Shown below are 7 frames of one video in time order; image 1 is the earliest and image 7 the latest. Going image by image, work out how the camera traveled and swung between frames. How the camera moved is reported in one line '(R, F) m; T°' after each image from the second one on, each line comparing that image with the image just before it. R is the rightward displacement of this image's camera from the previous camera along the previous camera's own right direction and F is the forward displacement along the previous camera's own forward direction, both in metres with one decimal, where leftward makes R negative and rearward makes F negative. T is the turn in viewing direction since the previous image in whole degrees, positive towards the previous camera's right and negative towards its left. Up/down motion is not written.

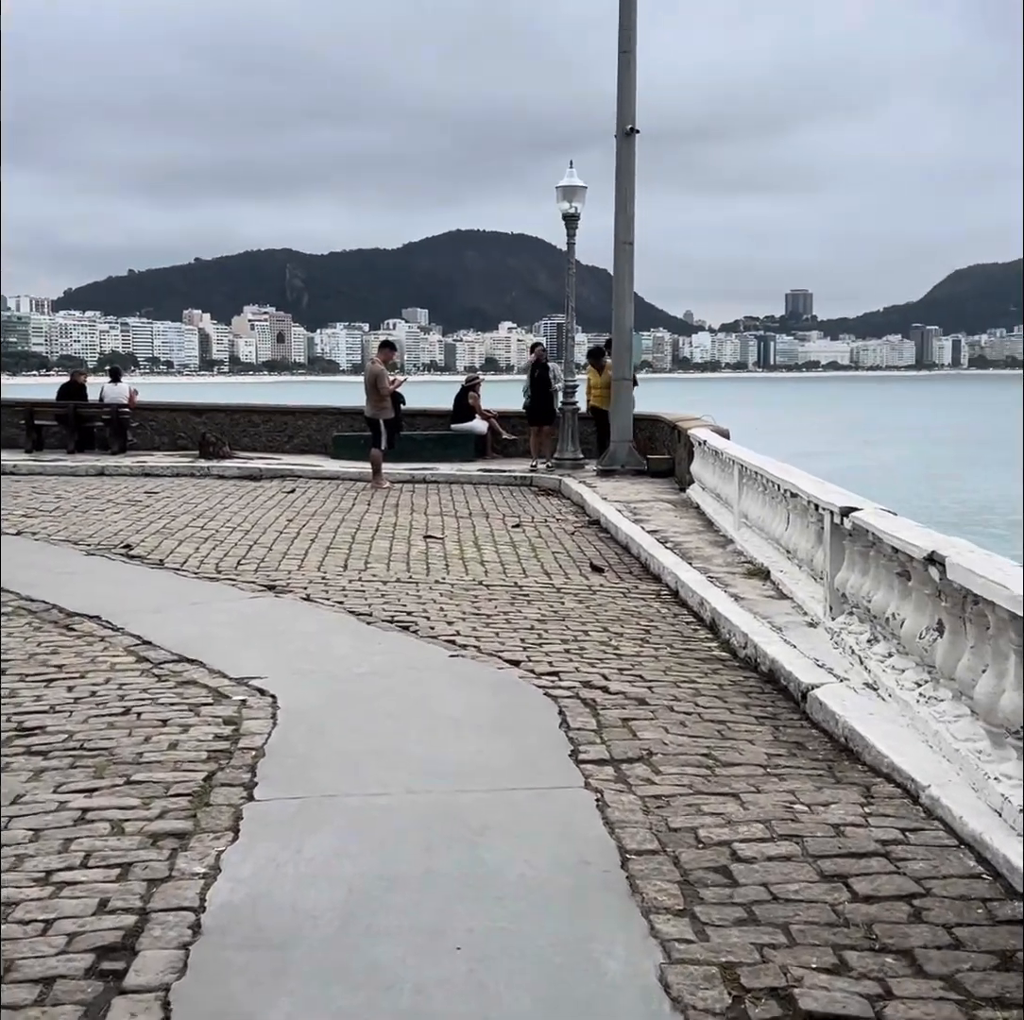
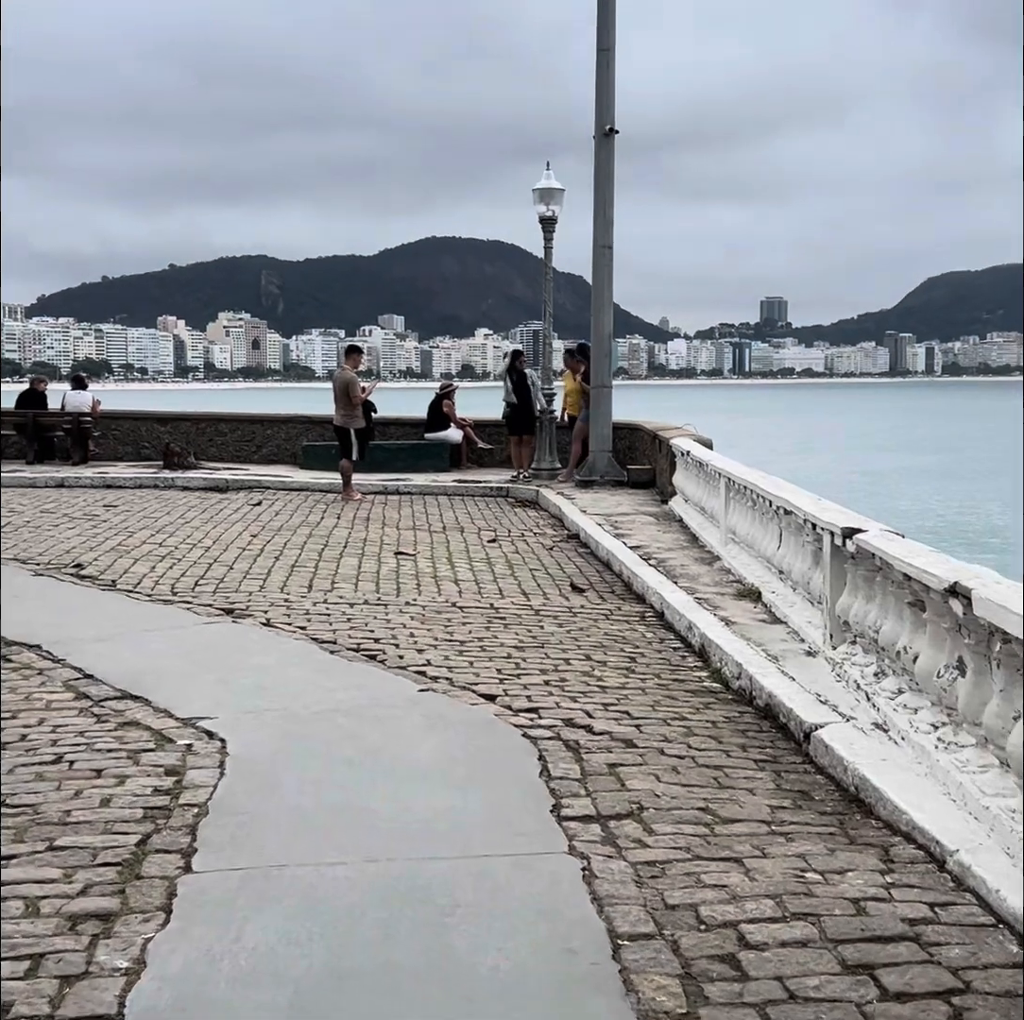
(0.0, +0.6) m; +1°
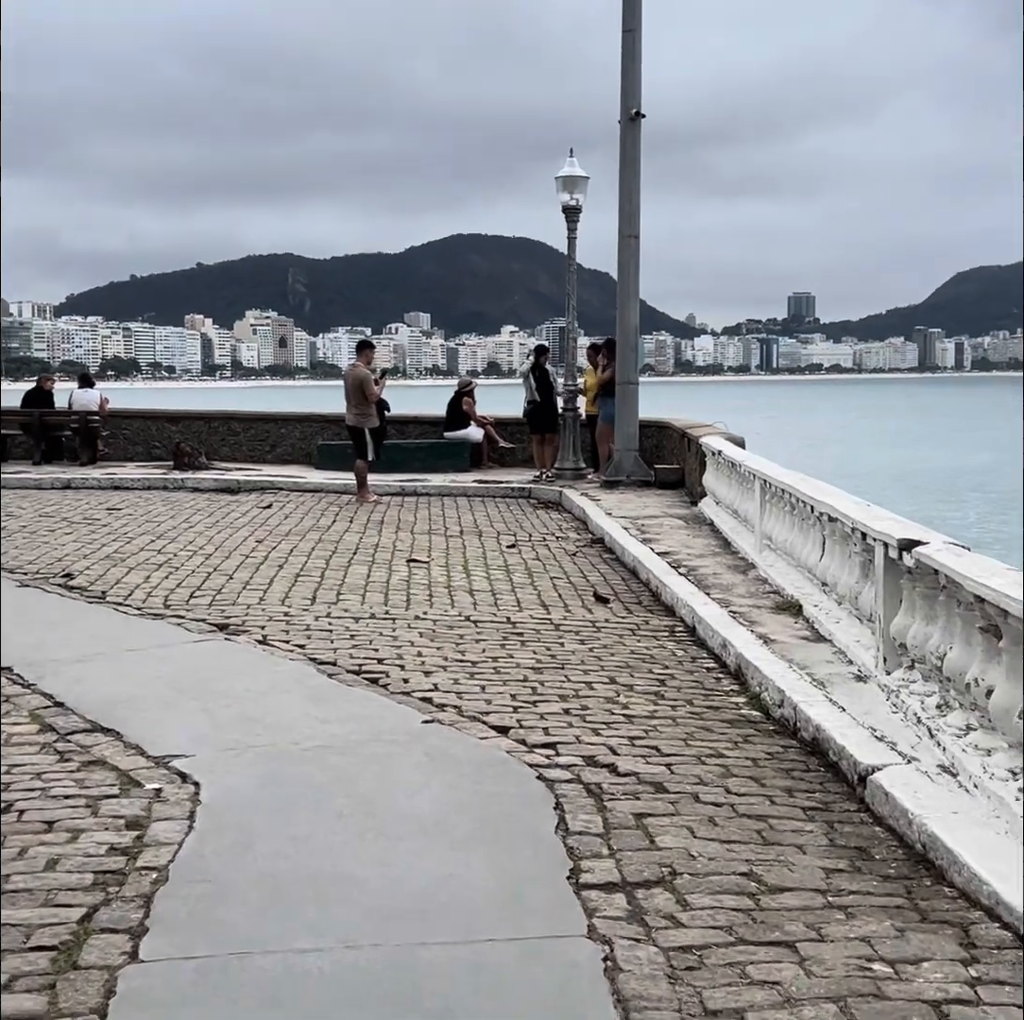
(+0.1, +0.7) m; -1°
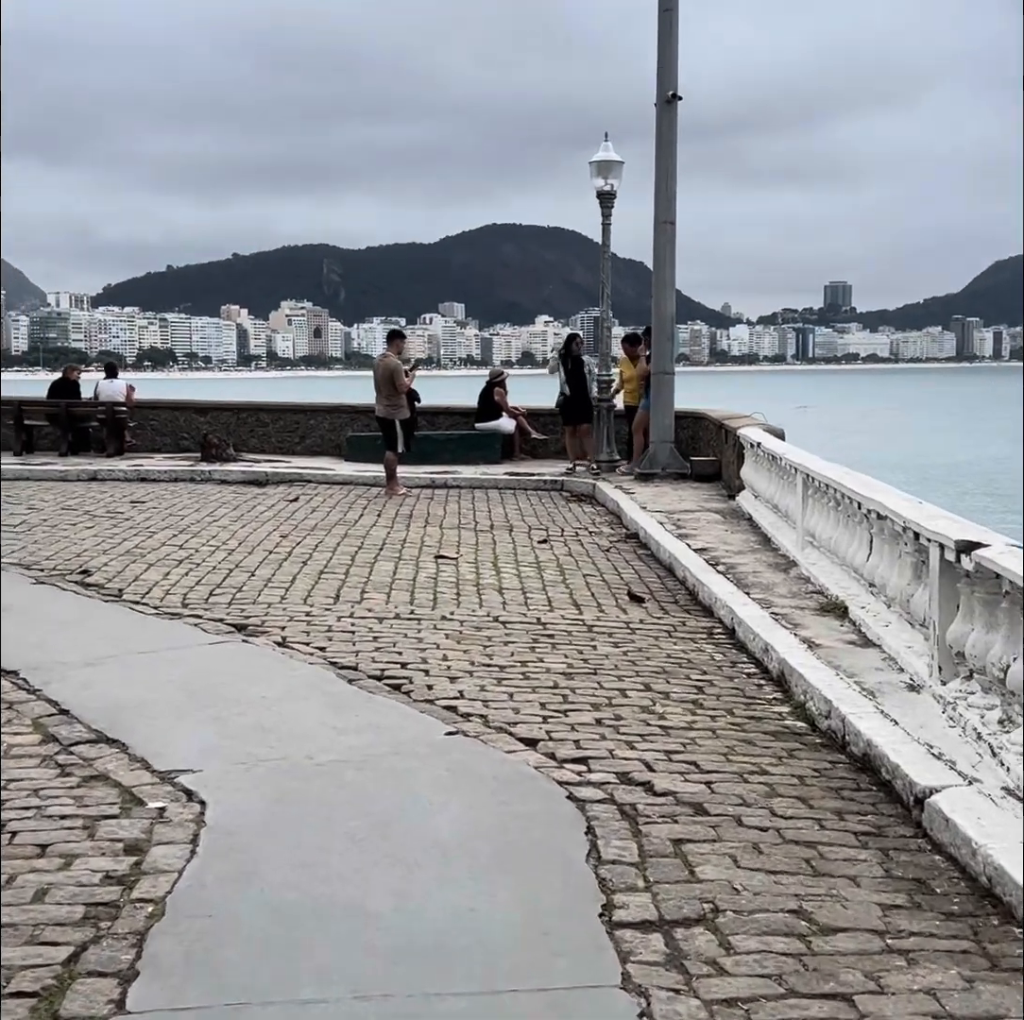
(0.0, +0.4) m; -2°
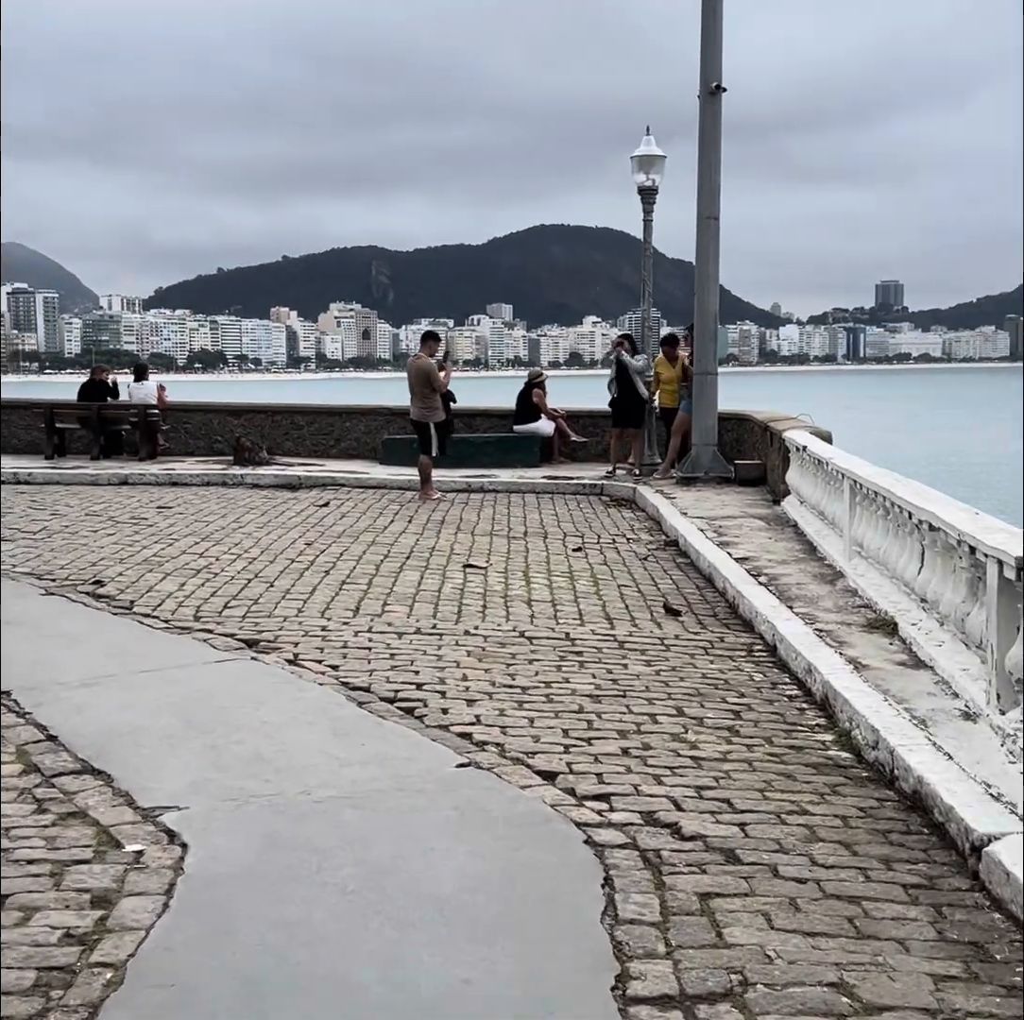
(+0.1, +0.4) m; -2°
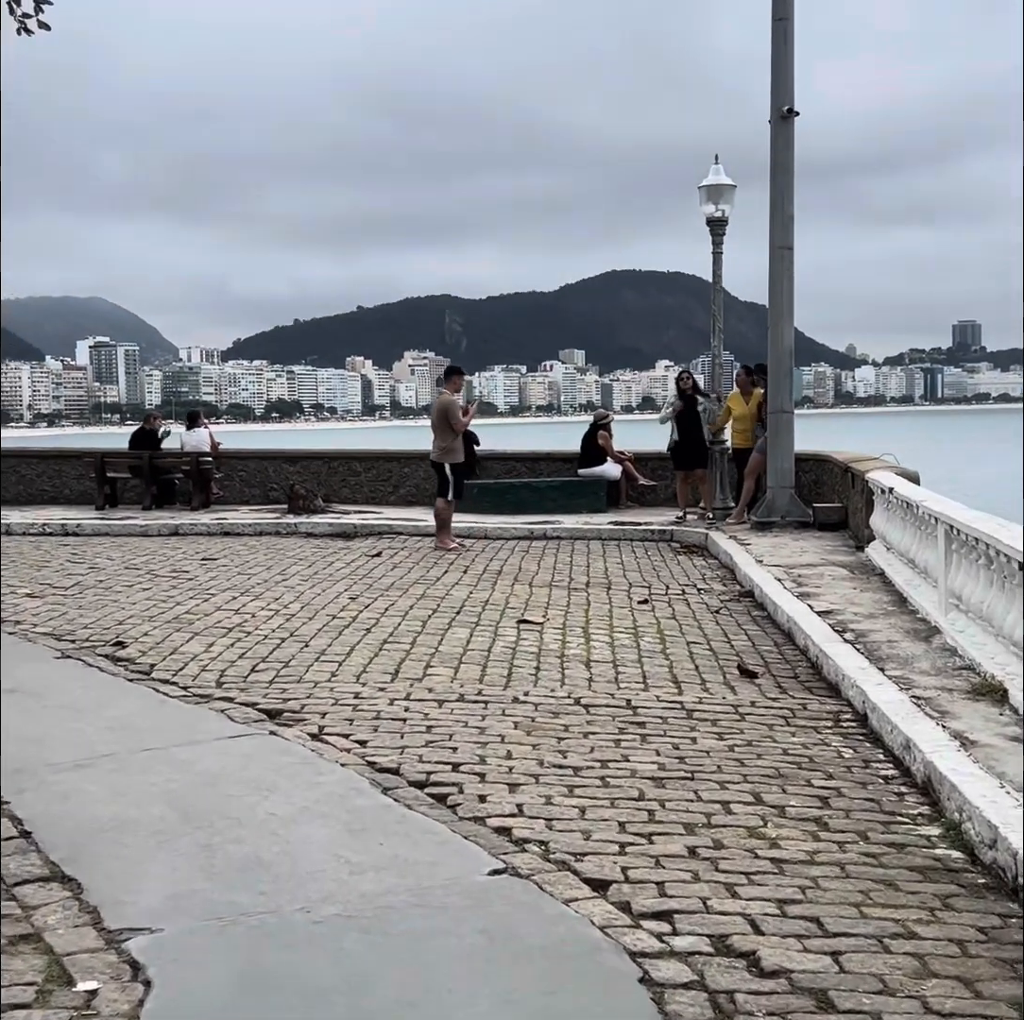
(+0.1, +0.8) m; -3°
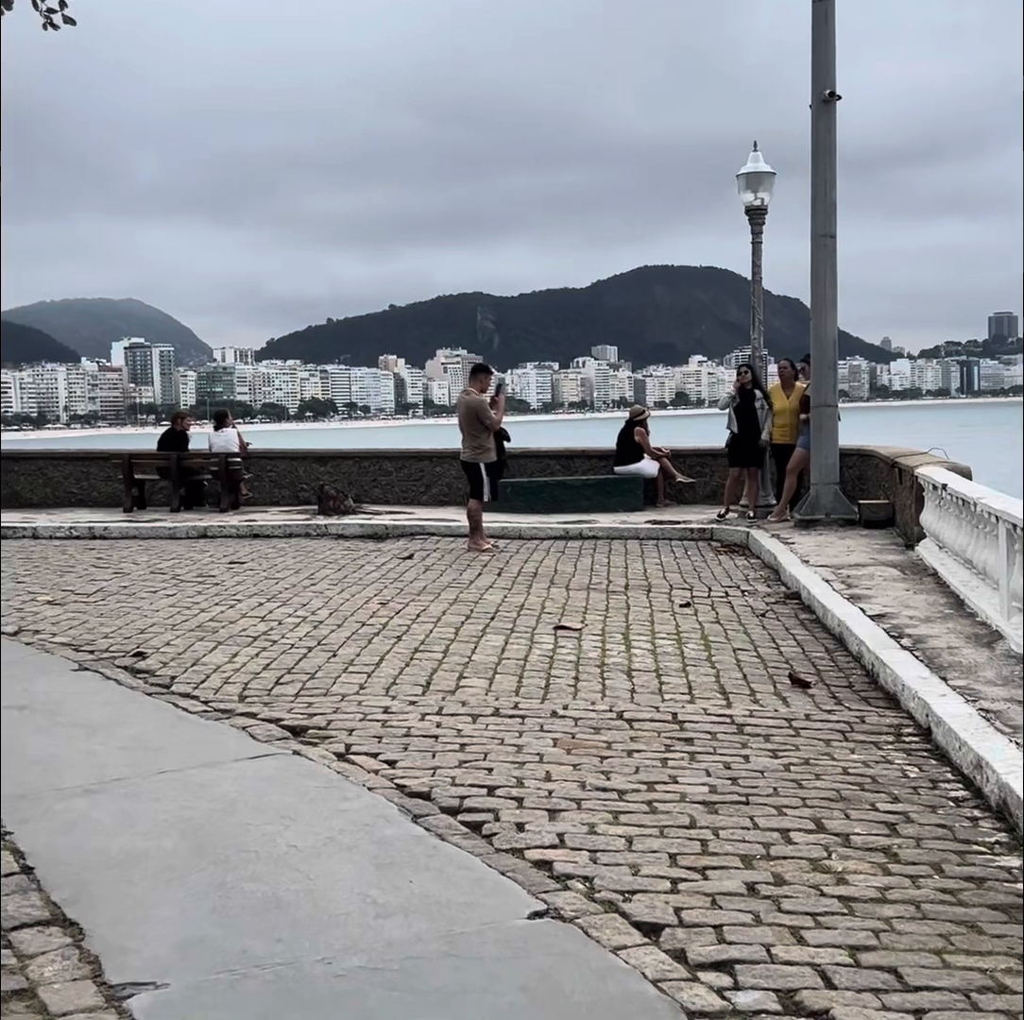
(0.0, +0.4) m; -2°
